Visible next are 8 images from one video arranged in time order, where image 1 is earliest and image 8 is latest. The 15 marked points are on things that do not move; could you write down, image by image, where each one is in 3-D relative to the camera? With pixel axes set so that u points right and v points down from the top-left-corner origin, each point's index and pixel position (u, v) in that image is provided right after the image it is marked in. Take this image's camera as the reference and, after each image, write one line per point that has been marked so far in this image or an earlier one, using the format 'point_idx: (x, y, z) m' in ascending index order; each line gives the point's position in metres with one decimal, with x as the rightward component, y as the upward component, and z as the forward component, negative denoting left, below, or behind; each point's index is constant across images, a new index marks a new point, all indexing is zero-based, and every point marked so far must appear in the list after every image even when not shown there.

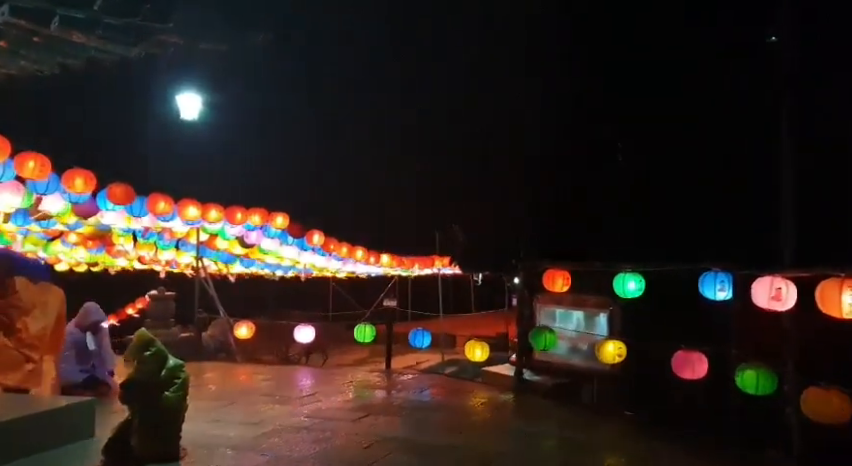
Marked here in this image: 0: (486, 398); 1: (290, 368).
0: (+1.2, -3.0, +10.9) m
1: (-3.3, -3.3, +14.4) m
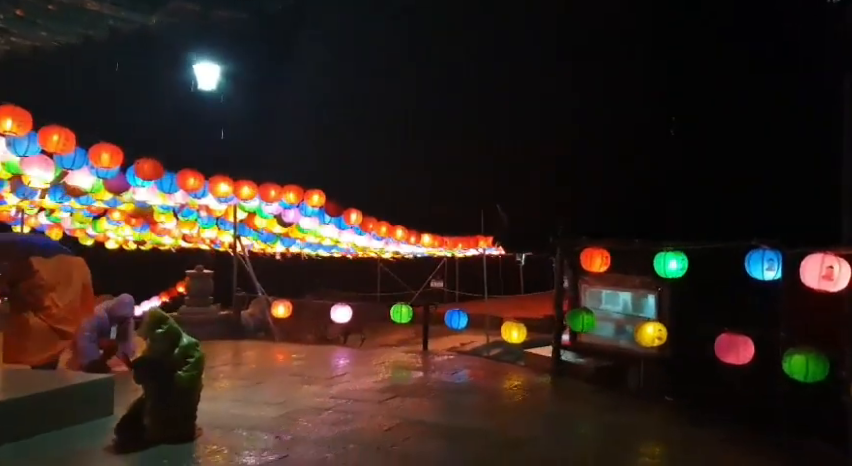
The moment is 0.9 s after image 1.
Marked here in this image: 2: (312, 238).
0: (+1.8, -2.6, +10.4) m
1: (-2.4, -2.7, +14.3) m
2: (-3.5, -0.1, +18.3) m
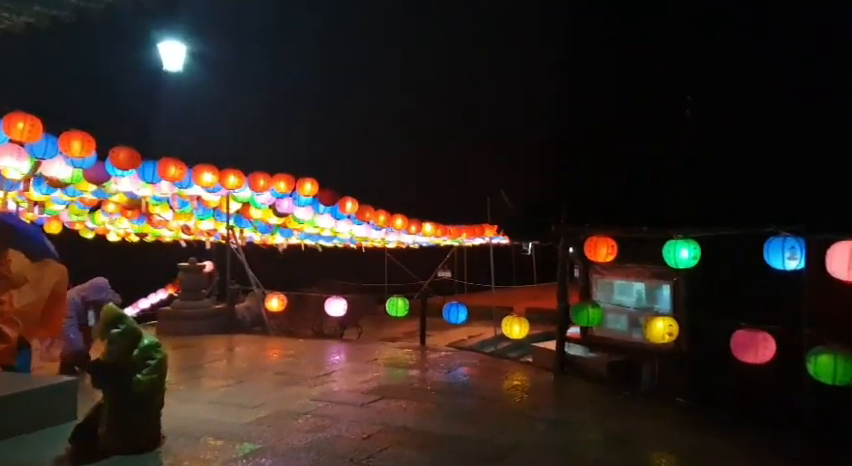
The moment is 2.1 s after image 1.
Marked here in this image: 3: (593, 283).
0: (+1.6, -2.4, +9.8) m
1: (-2.4, -2.5, +13.8) m
2: (-3.4, +0.2, +17.8) m
3: (+3.1, -1.0, +11.2) m
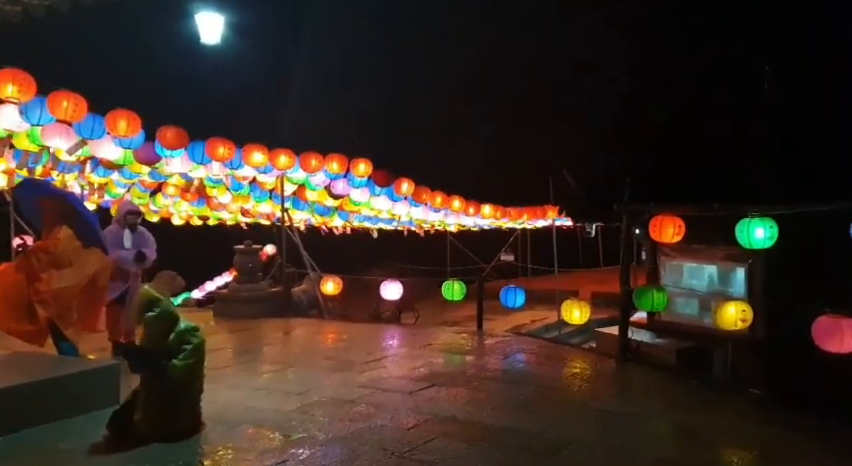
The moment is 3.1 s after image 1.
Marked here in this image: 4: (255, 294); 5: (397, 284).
0: (+2.5, -2.1, +9.2) m
1: (-1.1, -2.1, +13.6) m
2: (-1.8, +0.7, +17.6) m
3: (+4.1, -0.6, +10.3) m
4: (-4.0, -1.4, +13.9) m
5: (-0.7, -1.1, +13.1) m
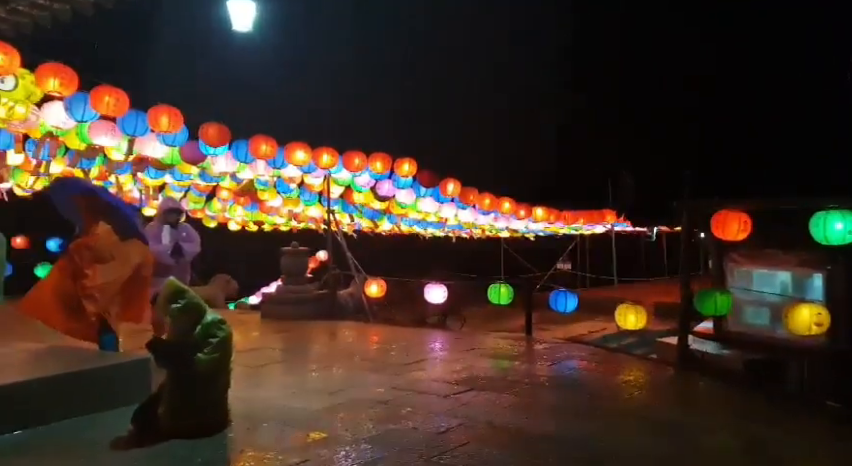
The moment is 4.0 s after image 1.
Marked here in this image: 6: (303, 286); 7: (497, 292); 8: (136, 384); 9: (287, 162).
0: (+3.1, -2.1, +8.6) m
1: (-0.1, -2.2, +13.3) m
2: (-0.3, +0.6, +17.3) m
3: (+4.8, -0.6, +9.6) m
4: (-2.9, -1.5, +13.8) m
5: (+0.3, -1.1, +12.8) m
6: (-2.9, -1.3, +14.1) m
7: (+1.4, -1.2, +12.2) m
8: (-3.2, -1.6, +6.7) m
9: (-2.5, +1.3, +10.7) m
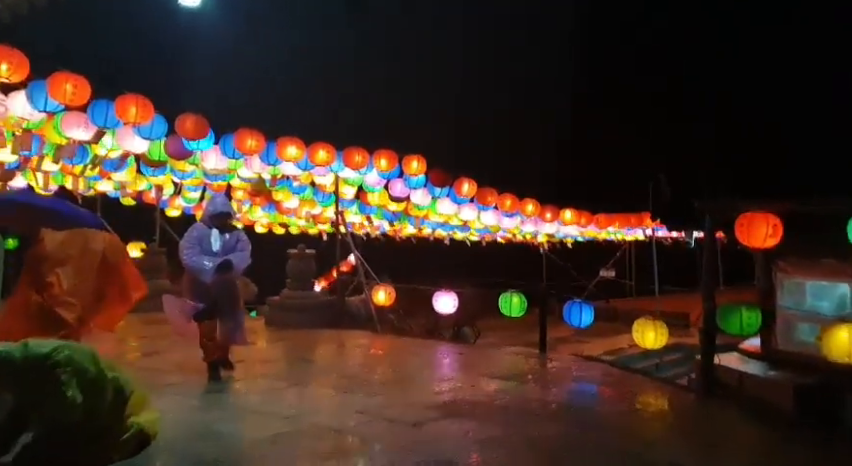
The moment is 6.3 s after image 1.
0: (+2.9, -2.1, +7.4) m
1: (+0.2, -2.3, +12.4) m
2: (+0.2, +0.4, +16.5) m
3: (+4.7, -0.7, +8.3) m
4: (-2.6, -1.5, +13.2) m
5: (+0.5, -1.2, +11.9) m
6: (-2.6, -1.3, +13.5) m
7: (+1.6, -1.3, +11.2) m
8: (-3.5, -1.7, +6.1) m
9: (-2.5, +1.2, +10.1) m
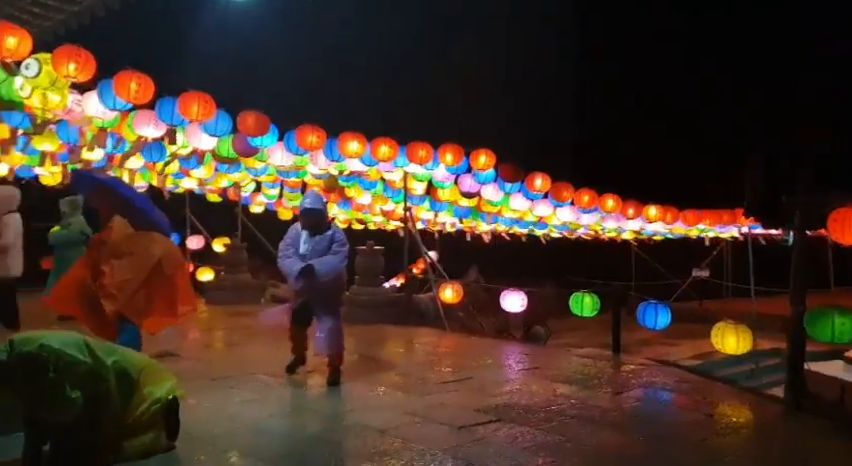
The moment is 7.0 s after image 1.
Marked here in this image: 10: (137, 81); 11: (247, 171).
0: (+3.5, -2.1, +6.7) m
1: (+1.5, -2.2, +12.0) m
2: (+2.2, +0.5, +16.1) m
3: (+5.4, -0.6, +7.3) m
4: (-1.1, -1.4, +13.2) m
5: (+1.8, -1.2, +11.5) m
6: (-1.1, -1.2, +13.5) m
7: (+2.8, -1.2, +10.7) m
8: (-3.0, -1.6, +6.3) m
9: (-1.4, +1.3, +10.1) m
10: (-3.6, +1.8, +7.5) m
11: (-3.7, +1.2, +12.4) m
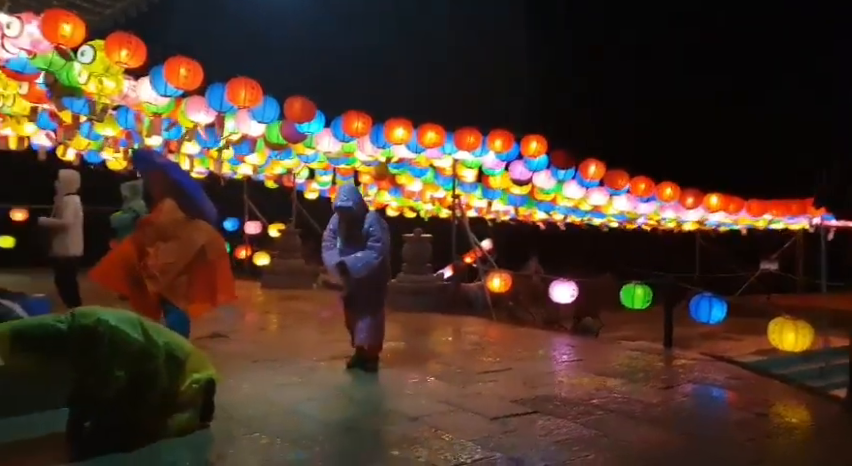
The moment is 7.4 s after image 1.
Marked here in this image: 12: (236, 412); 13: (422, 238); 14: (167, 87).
0: (+3.9, -2.0, +6.3) m
1: (+2.4, -1.9, +11.8) m
2: (+3.5, +0.8, +15.7) m
3: (+5.8, -0.5, +6.7) m
4: (-0.1, -1.2, +13.2) m
5: (+2.6, -0.9, +11.2) m
6: (0.0, -1.0, +13.5) m
7: (+3.5, -1.0, +10.3) m
8: (-2.6, -1.4, +6.5) m
9: (-0.6, +1.5, +10.1) m
10: (-3.0, +2.0, +7.7) m
11: (-2.7, +1.5, +12.6) m
12: (-1.6, -1.6, +5.6) m
13: (0.0, -0.2, +13.5) m
14: (-3.4, +1.9, +7.9) m
